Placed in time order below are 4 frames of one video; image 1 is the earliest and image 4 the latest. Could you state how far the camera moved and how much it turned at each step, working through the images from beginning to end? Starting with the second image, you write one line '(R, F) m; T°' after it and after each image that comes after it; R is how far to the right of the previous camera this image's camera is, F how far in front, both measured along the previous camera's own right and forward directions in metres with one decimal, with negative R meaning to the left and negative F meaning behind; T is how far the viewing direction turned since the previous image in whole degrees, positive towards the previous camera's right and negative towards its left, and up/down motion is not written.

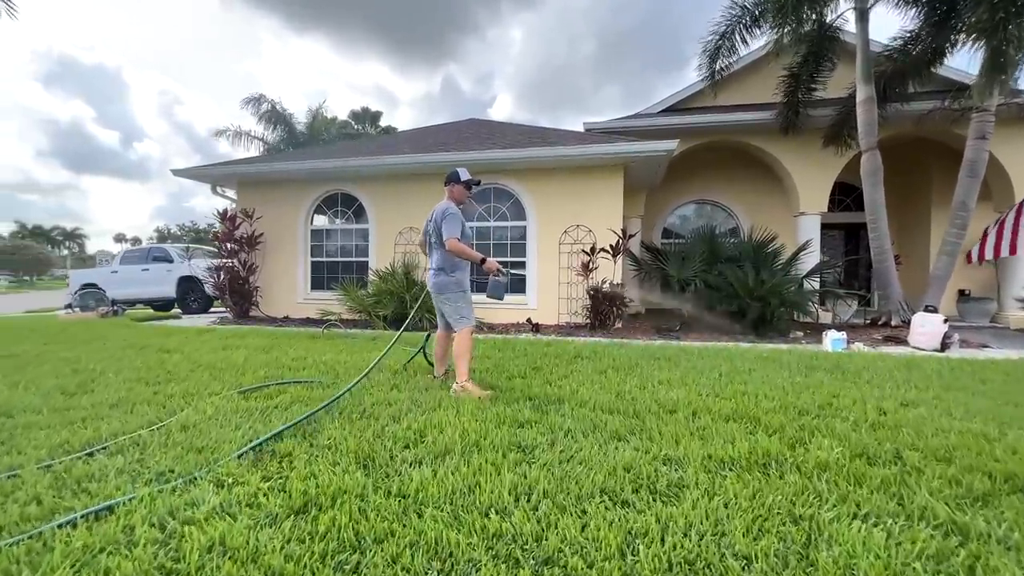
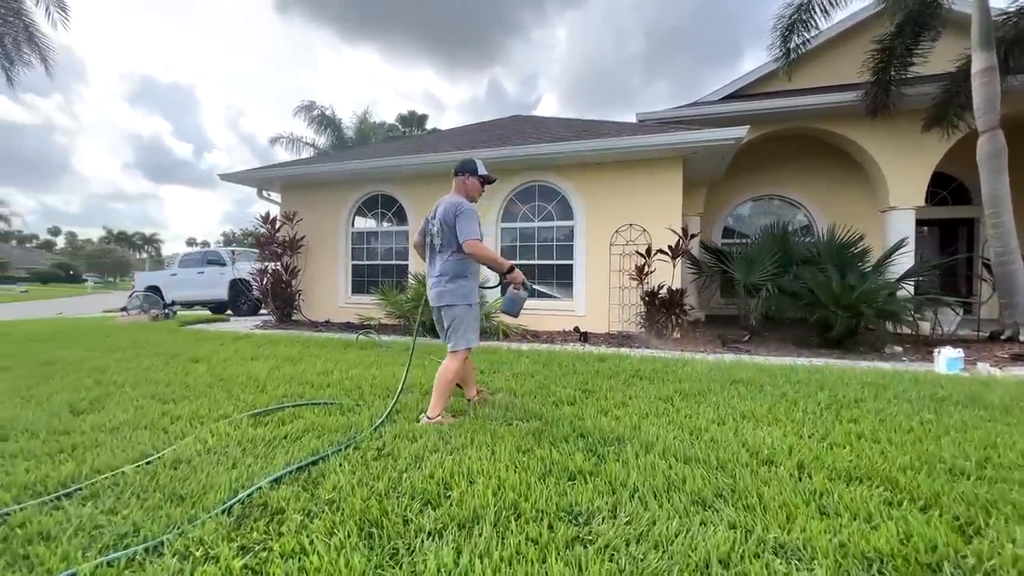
(0.0, +0.6) m; -6°
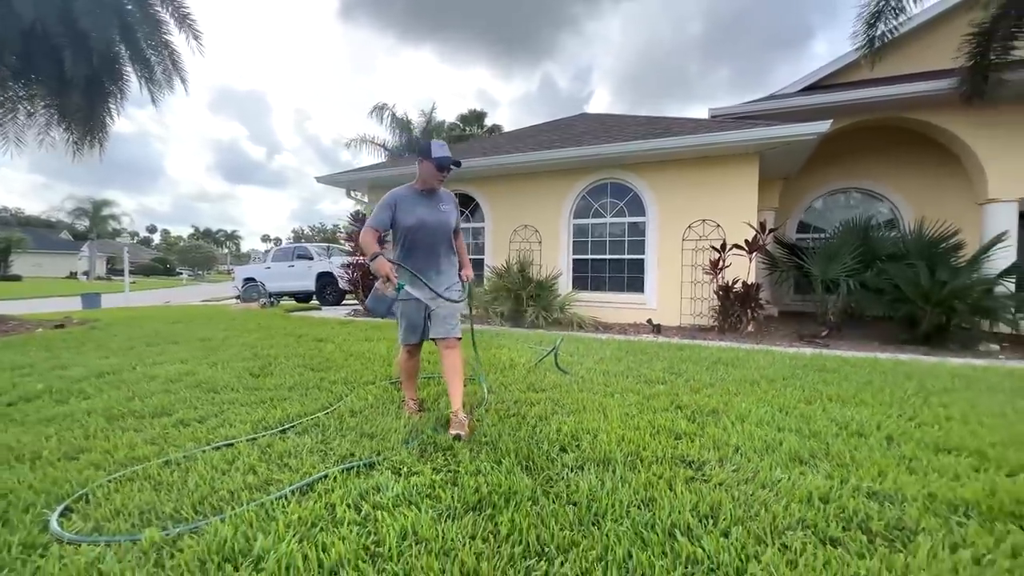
(-0.4, -0.5) m; -7°
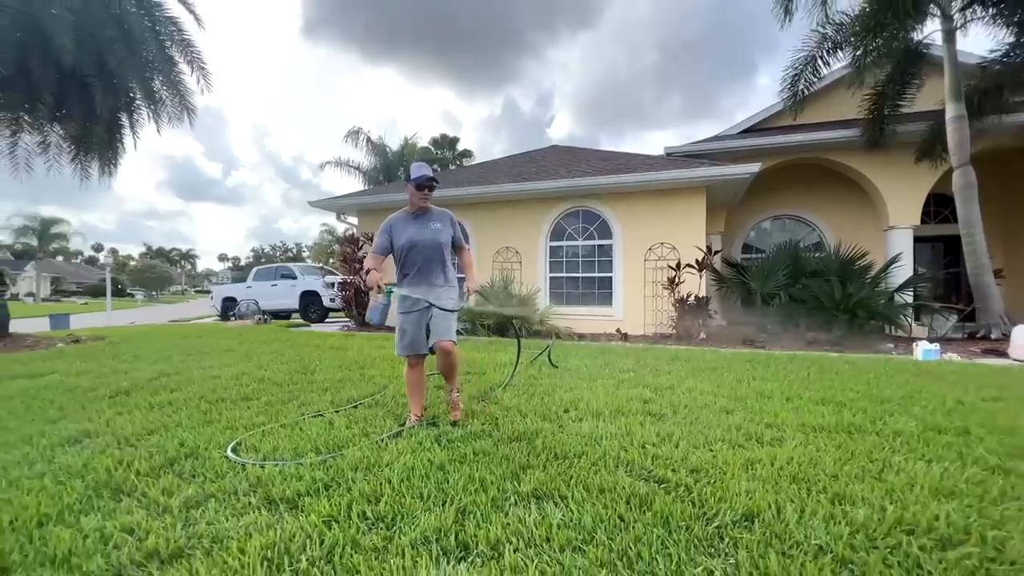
(-0.4, -1.0) m; +4°
